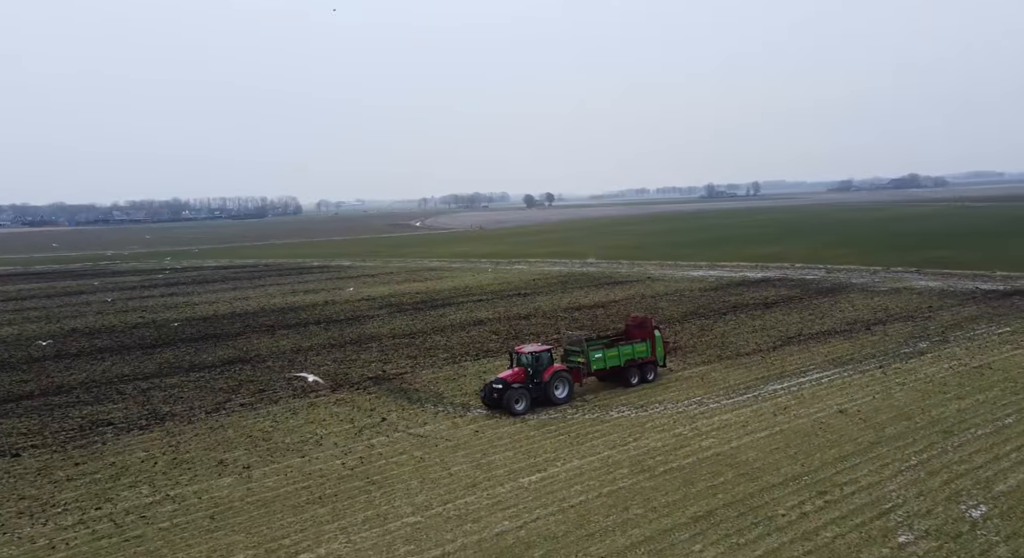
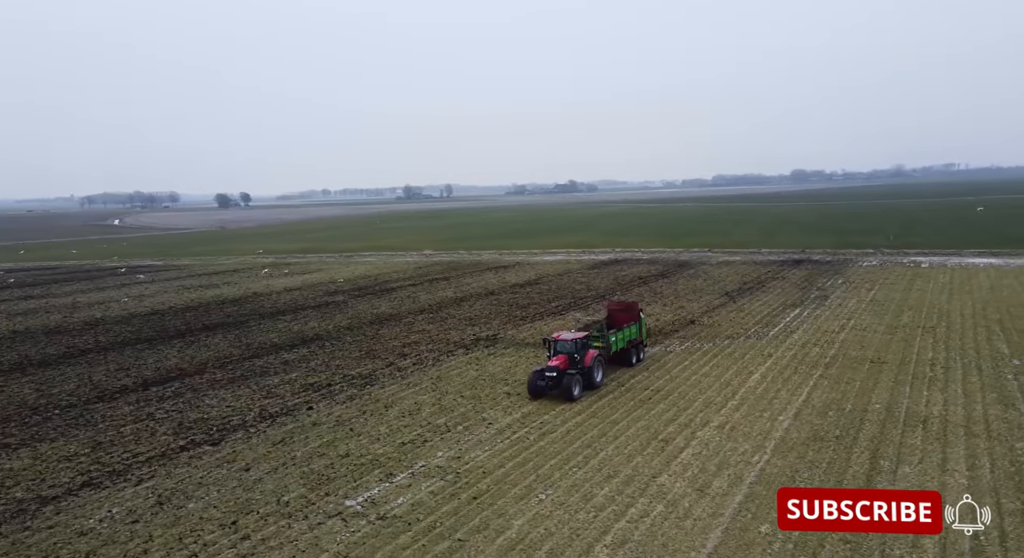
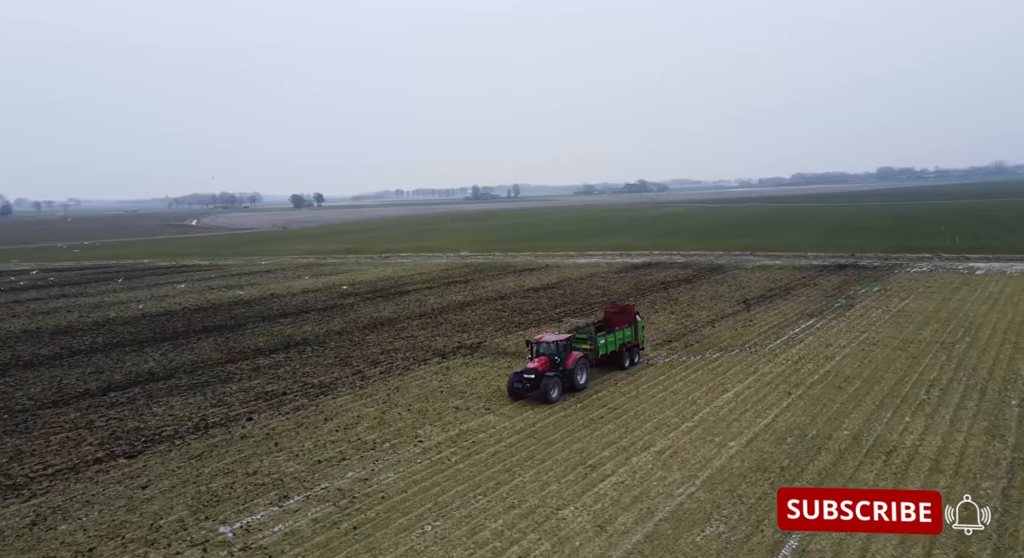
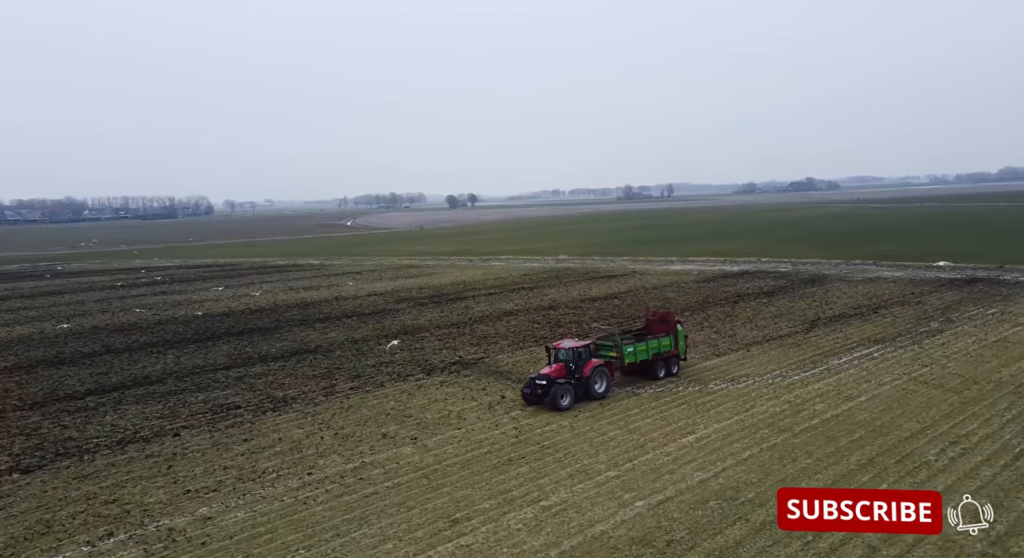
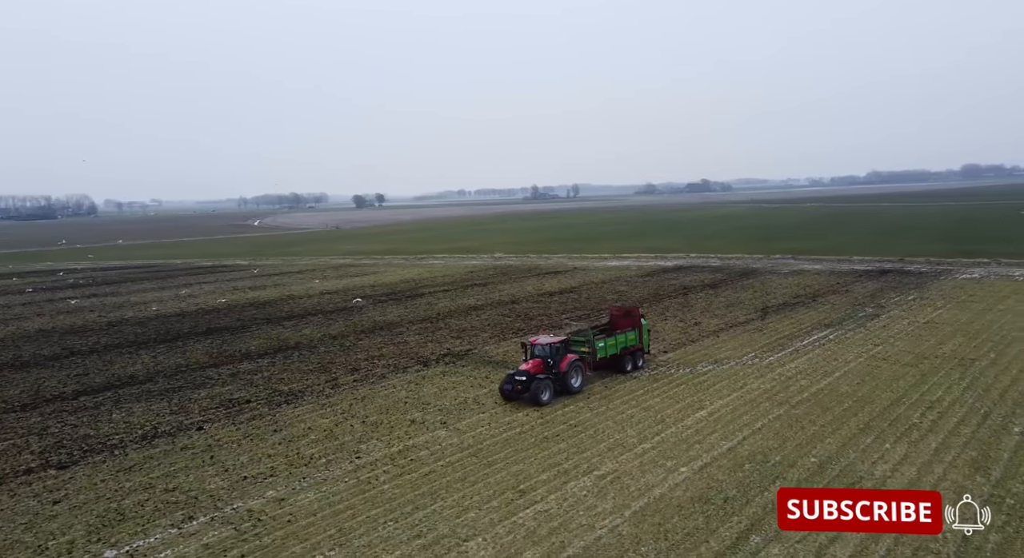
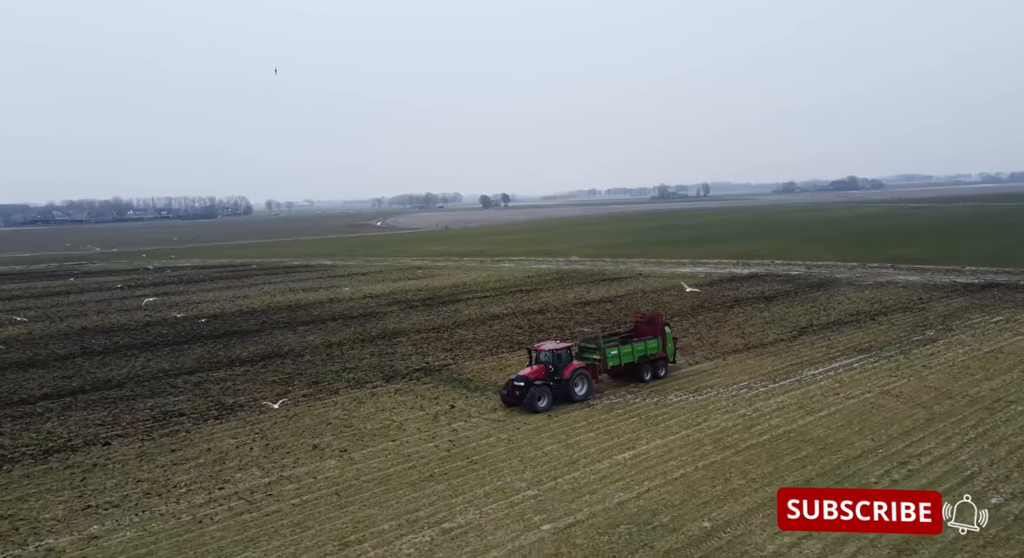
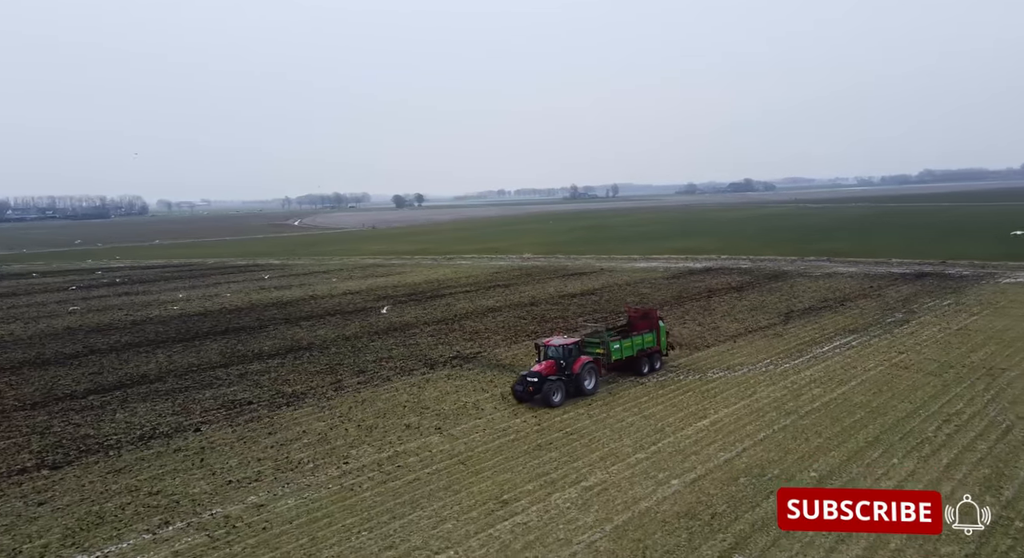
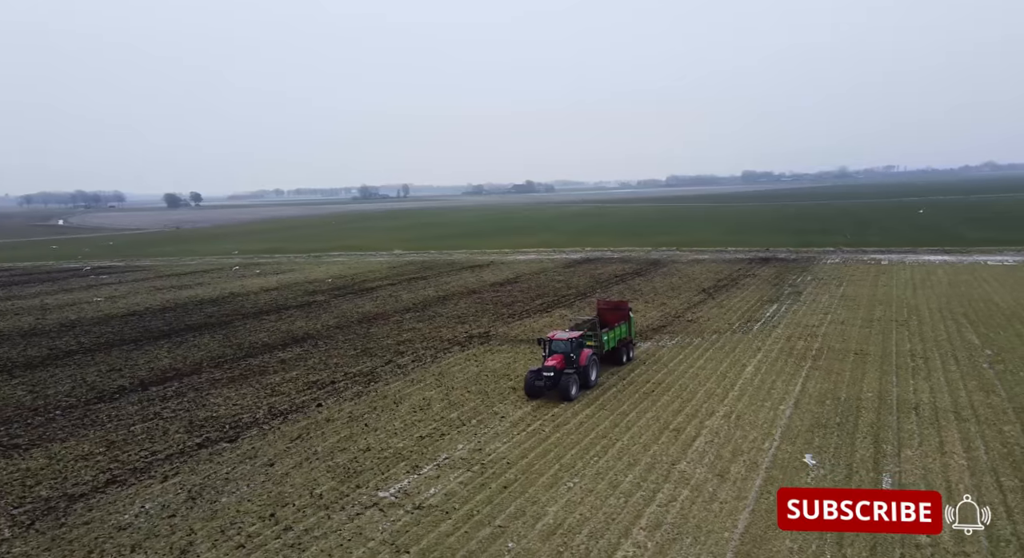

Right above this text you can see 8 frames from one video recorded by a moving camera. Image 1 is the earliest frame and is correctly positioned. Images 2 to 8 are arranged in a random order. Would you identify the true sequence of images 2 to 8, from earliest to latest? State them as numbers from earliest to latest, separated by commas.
6, 4, 7, 5, 3, 2, 8
